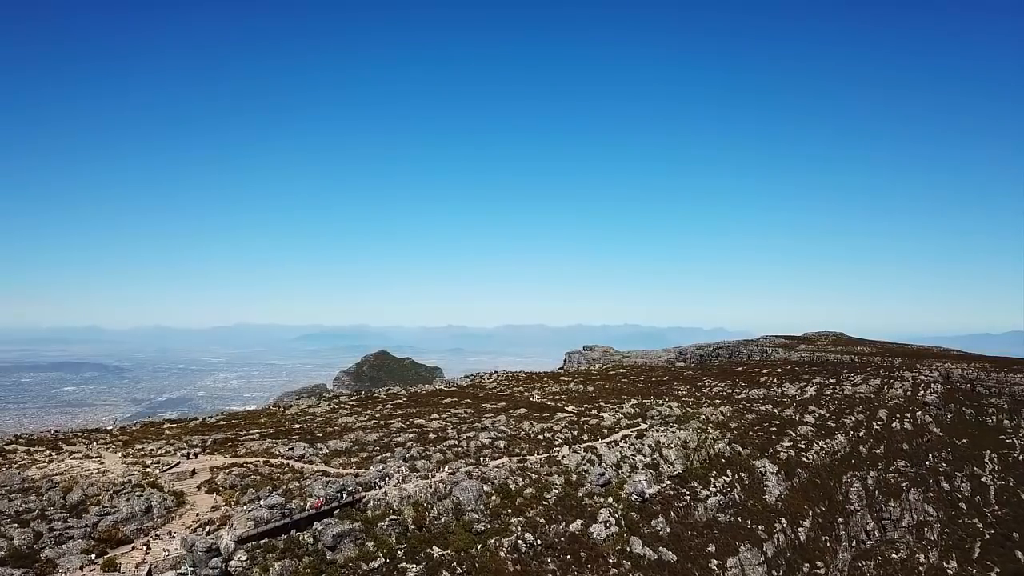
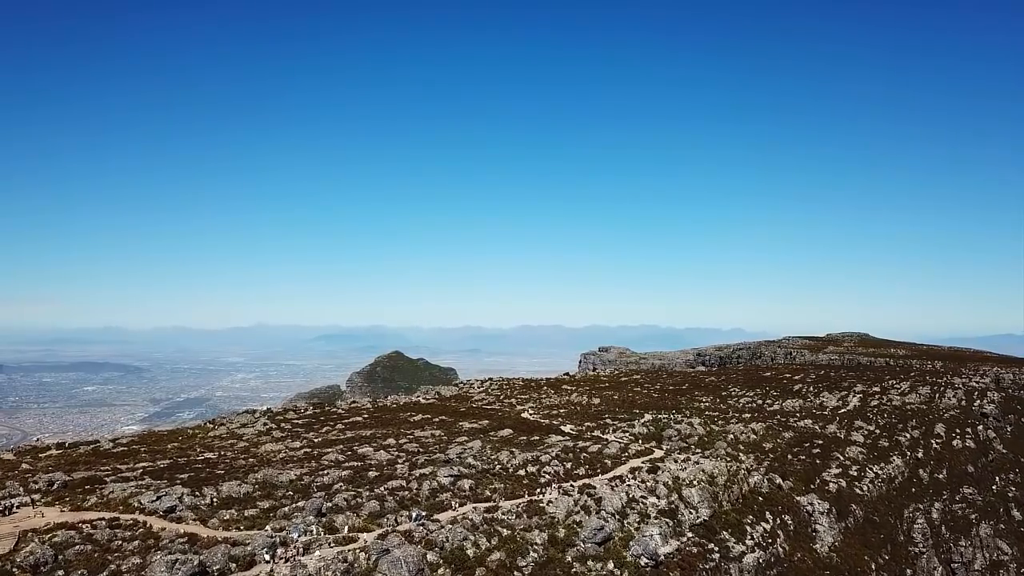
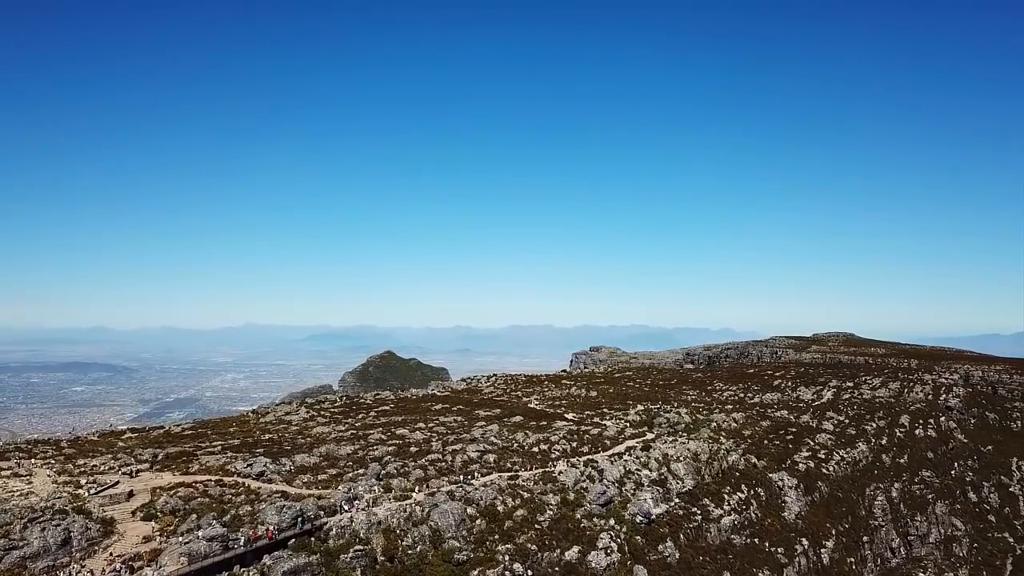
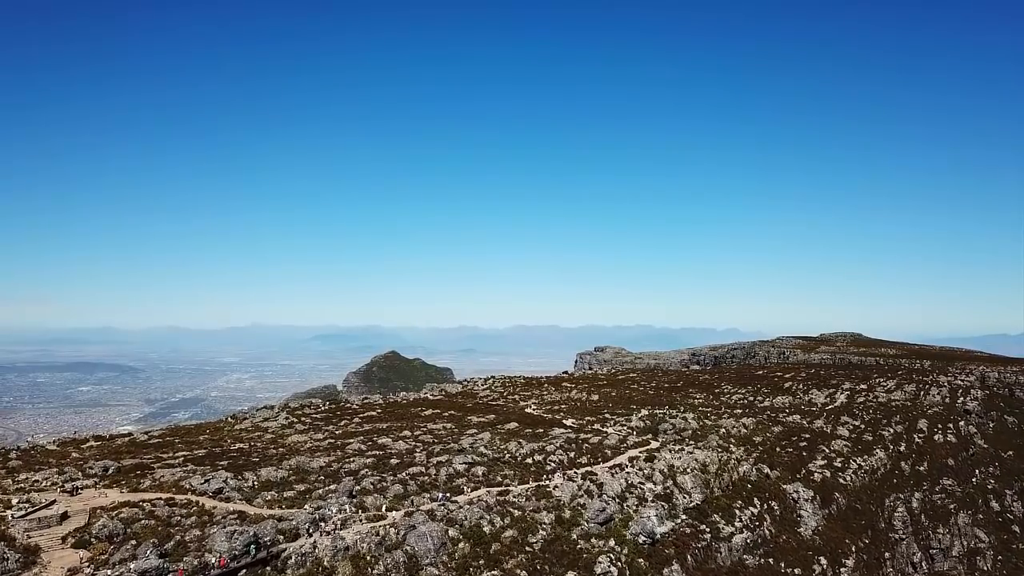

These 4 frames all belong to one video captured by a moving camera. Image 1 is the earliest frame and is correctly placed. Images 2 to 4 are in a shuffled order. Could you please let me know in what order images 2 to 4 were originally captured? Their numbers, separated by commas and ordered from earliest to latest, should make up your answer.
3, 4, 2
